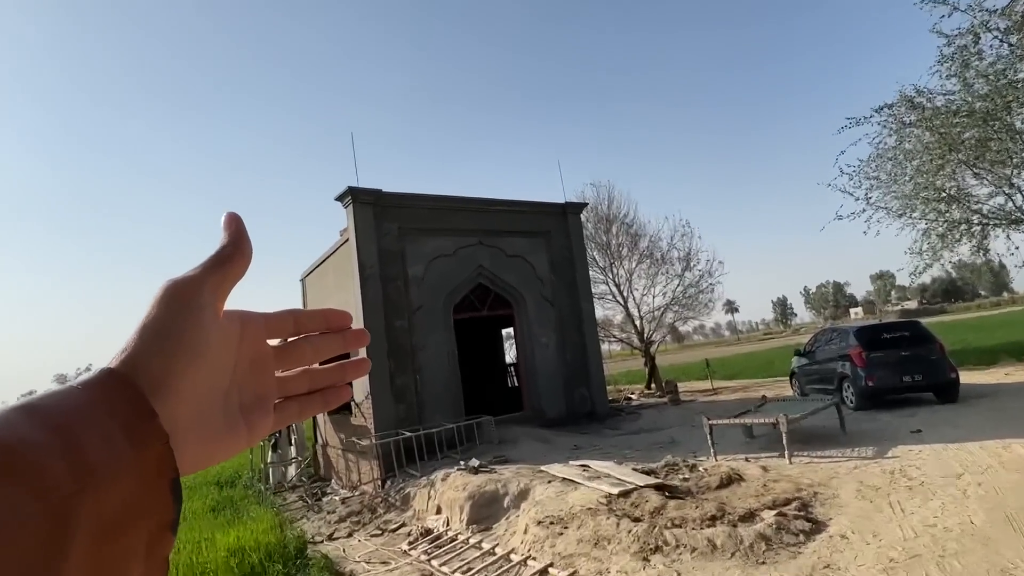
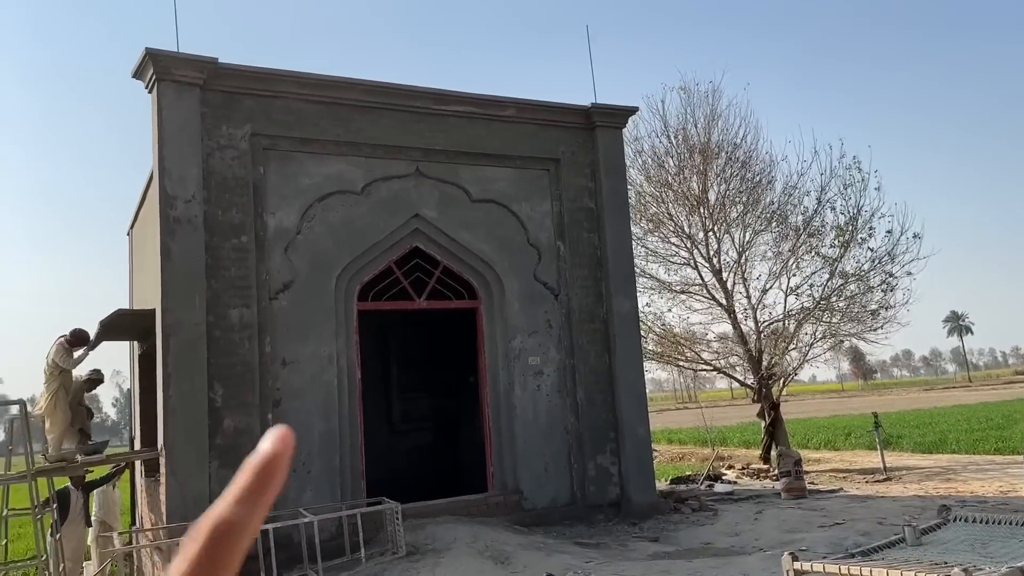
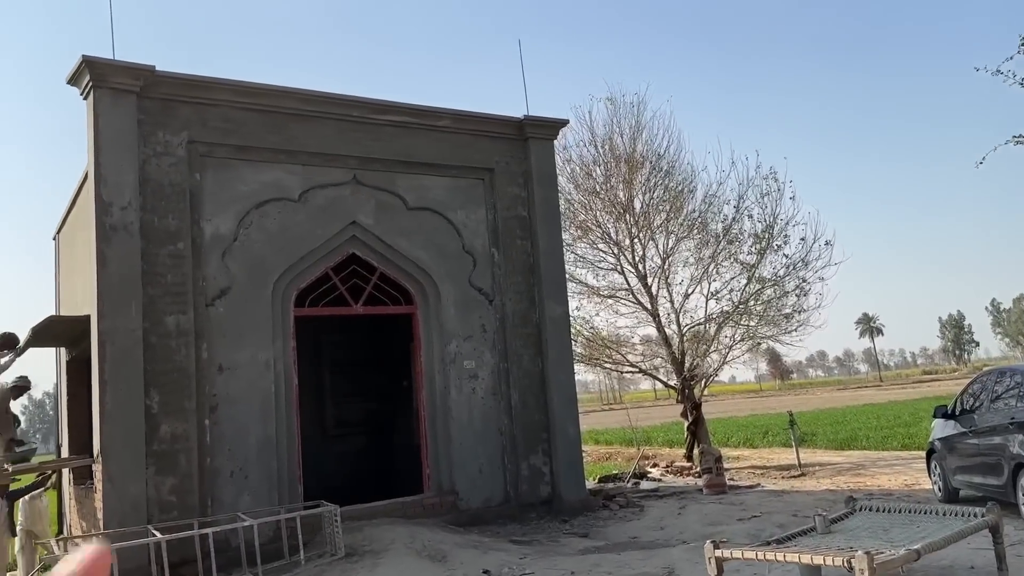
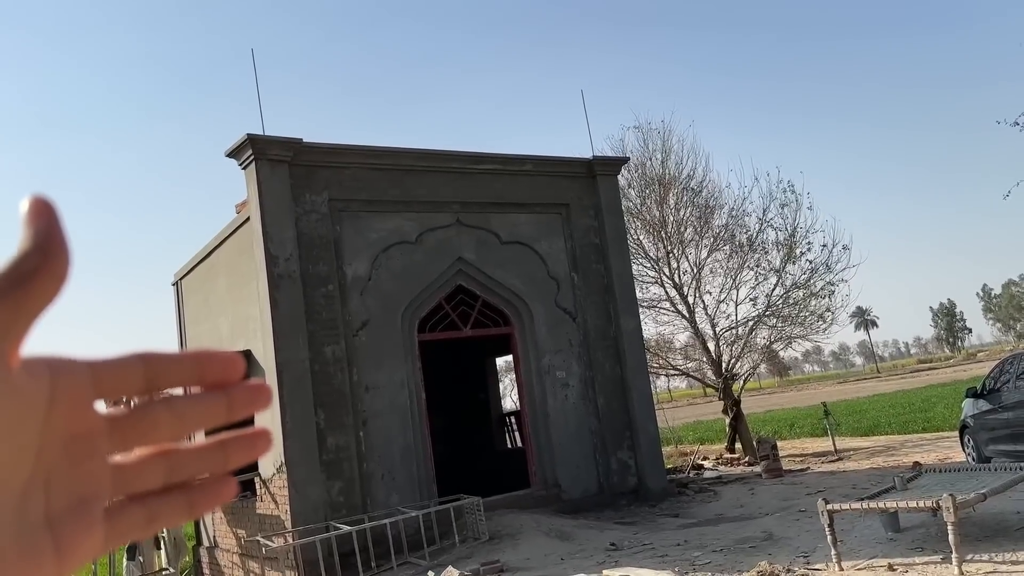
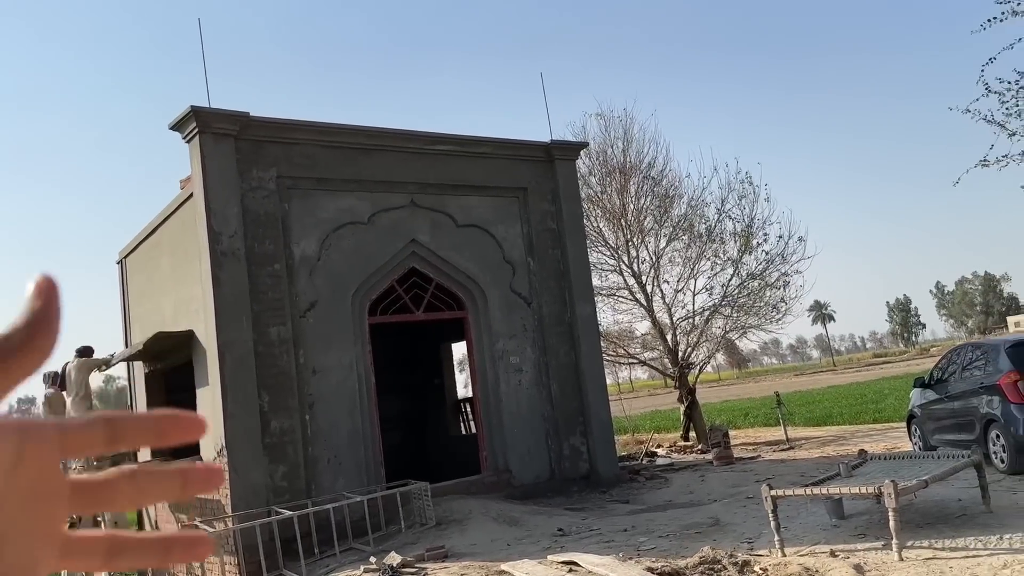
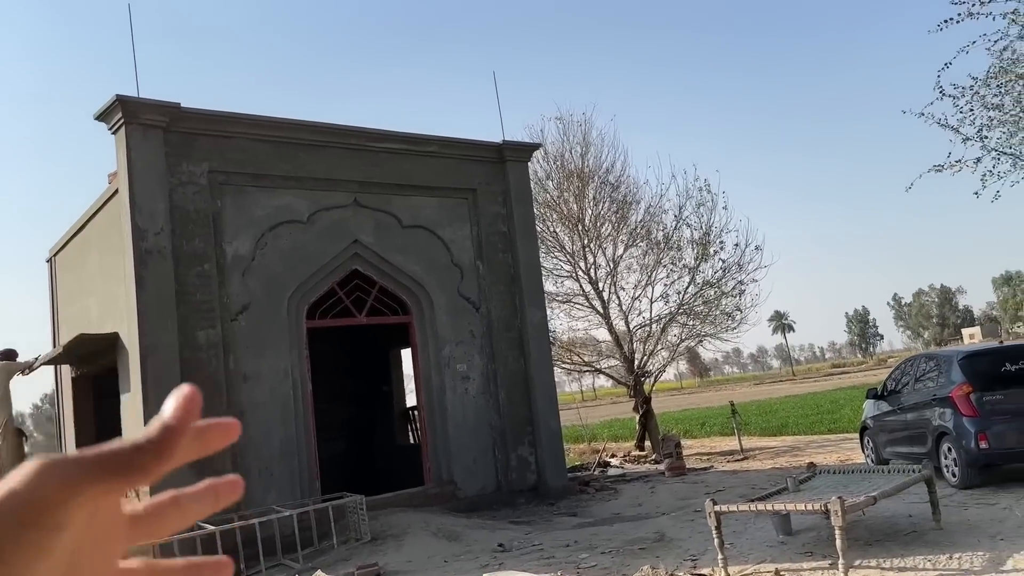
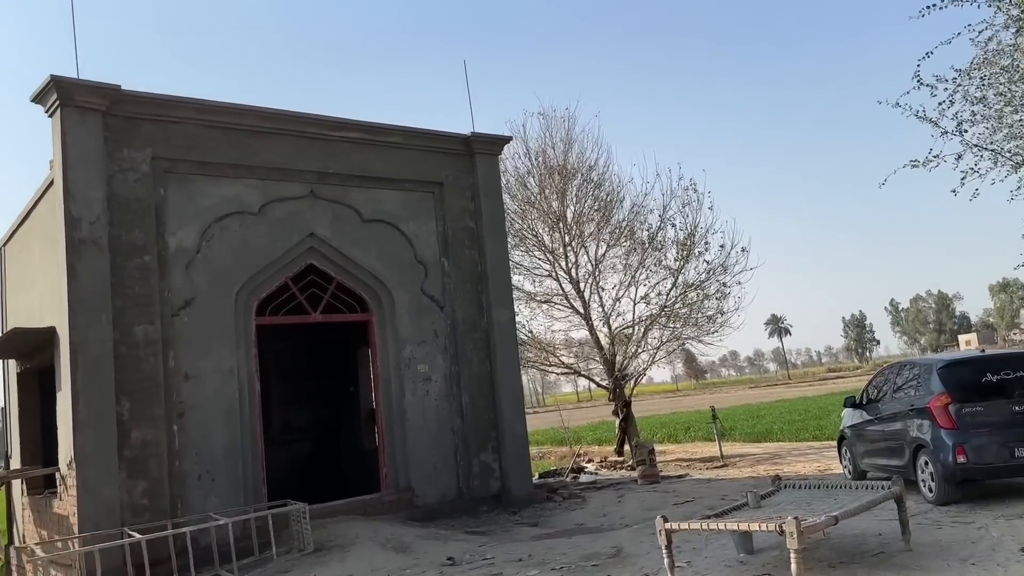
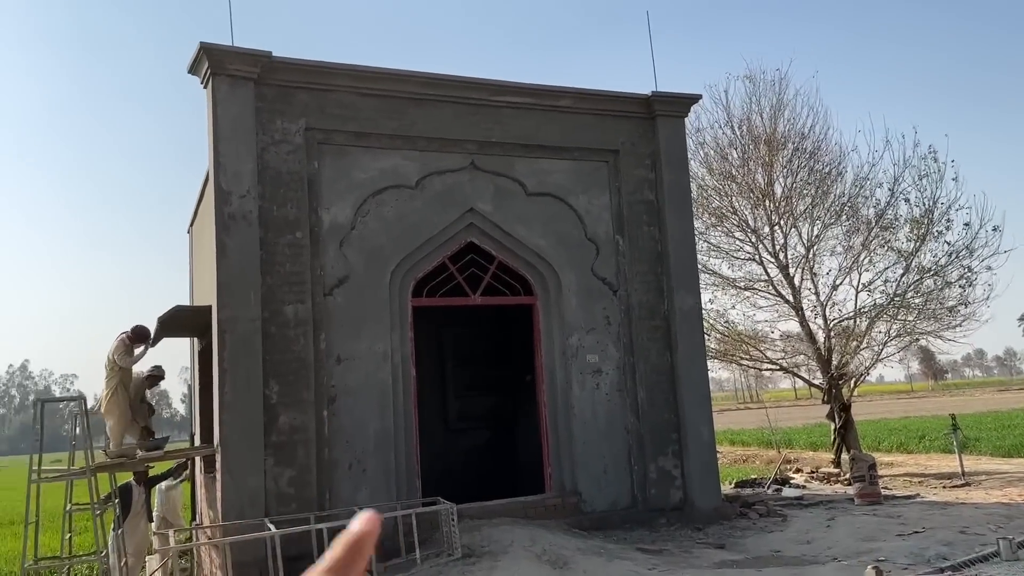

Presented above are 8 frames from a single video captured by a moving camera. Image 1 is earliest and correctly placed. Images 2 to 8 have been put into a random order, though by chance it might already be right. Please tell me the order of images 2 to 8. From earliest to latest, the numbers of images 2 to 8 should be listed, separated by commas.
4, 5, 6, 7, 3, 2, 8
